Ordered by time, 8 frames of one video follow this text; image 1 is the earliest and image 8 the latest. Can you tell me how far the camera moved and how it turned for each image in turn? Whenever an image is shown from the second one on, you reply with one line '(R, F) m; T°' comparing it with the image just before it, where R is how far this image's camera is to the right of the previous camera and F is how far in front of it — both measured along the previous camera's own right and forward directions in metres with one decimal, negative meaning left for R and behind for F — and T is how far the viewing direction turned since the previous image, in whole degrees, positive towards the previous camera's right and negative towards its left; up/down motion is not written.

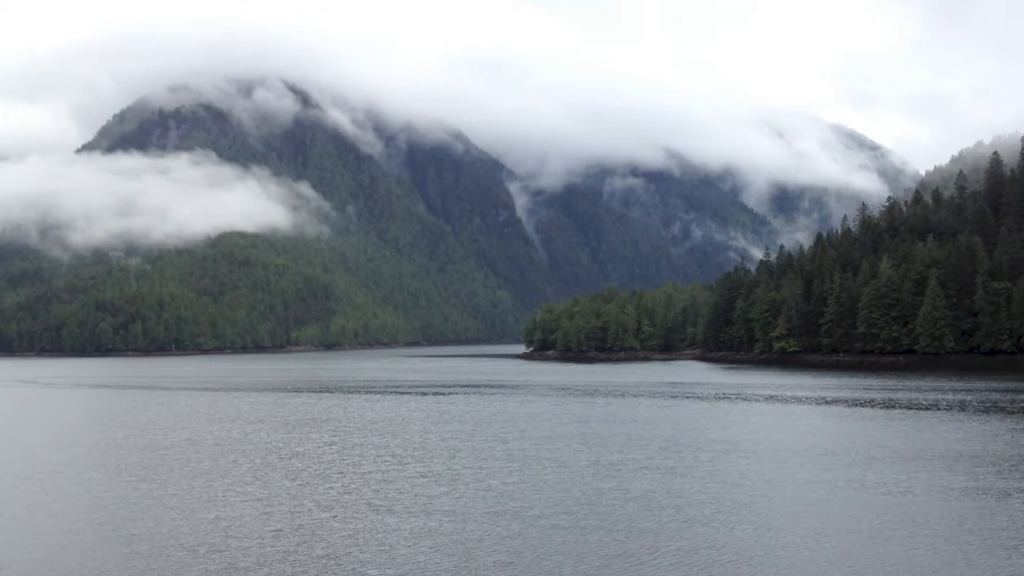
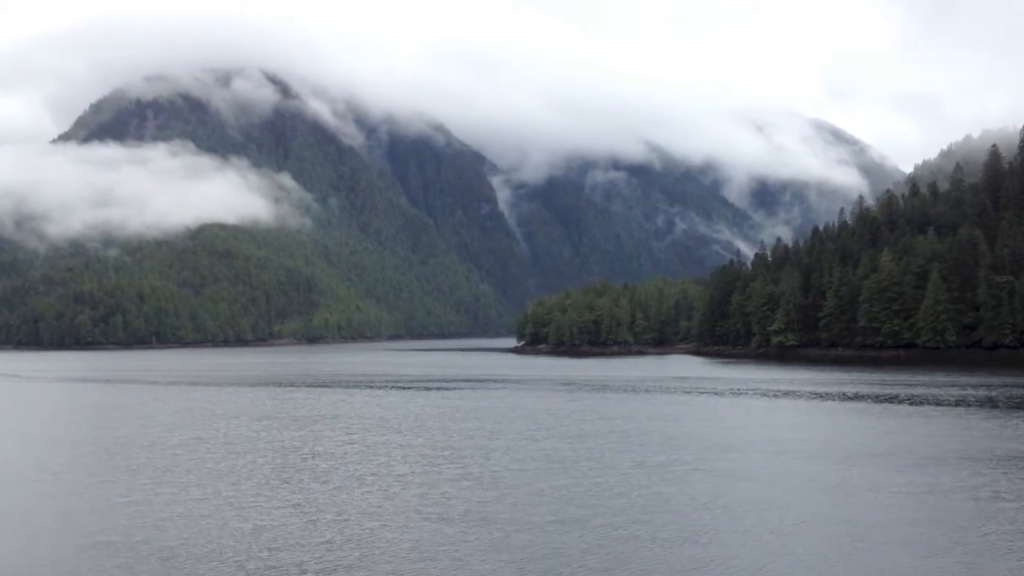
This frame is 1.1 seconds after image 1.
(-2.6, +2.9) m; +1°
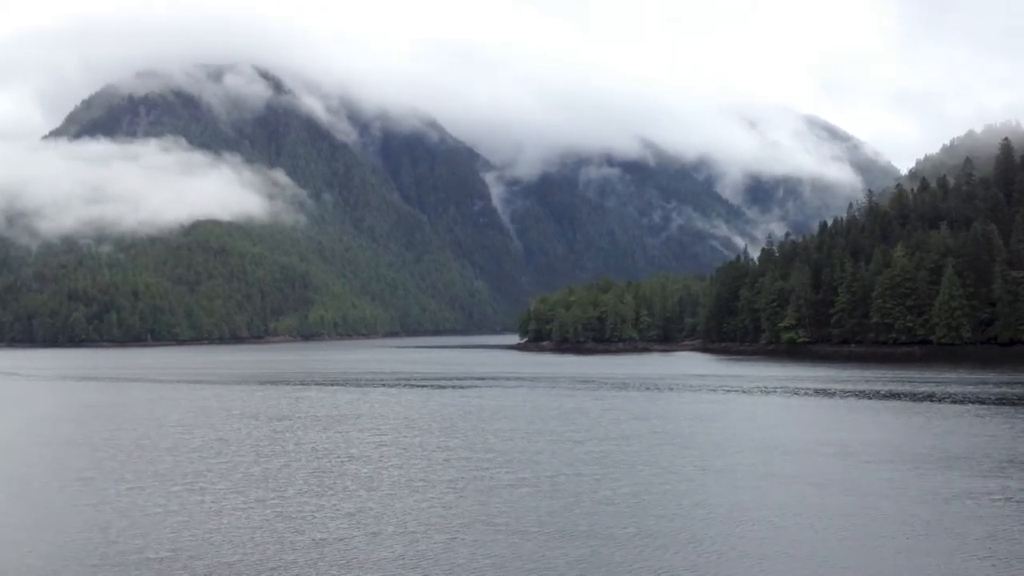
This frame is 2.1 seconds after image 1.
(-2.4, +2.6) m; +1°
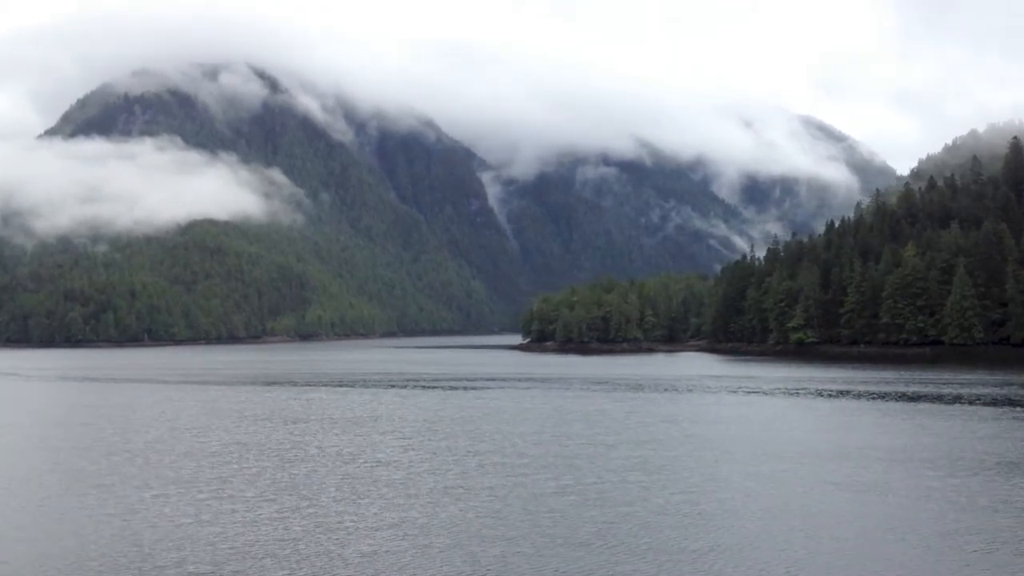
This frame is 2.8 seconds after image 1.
(-1.7, +1.9) m; 0°
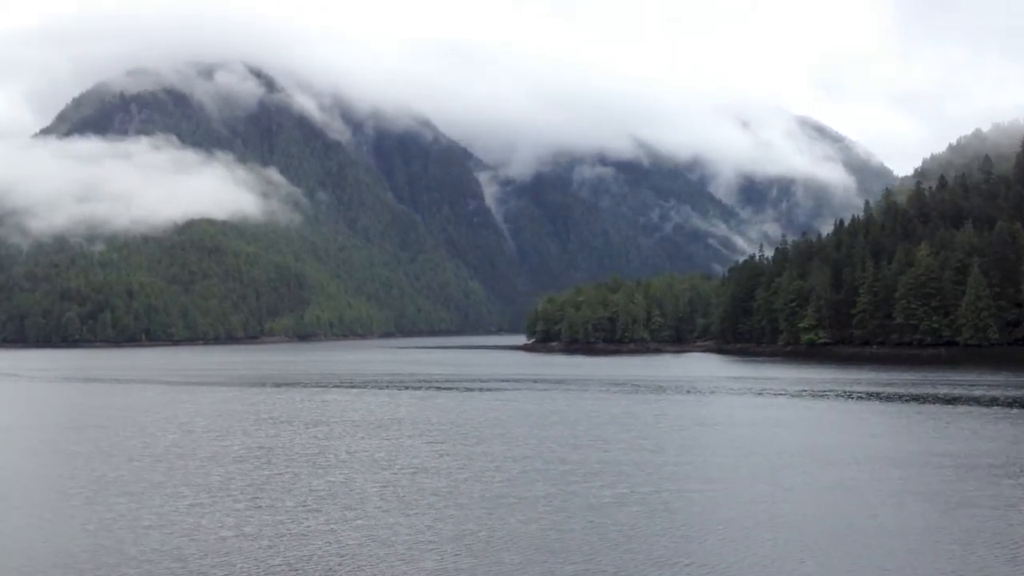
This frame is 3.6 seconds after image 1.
(-2.0, +2.1) m; 0°
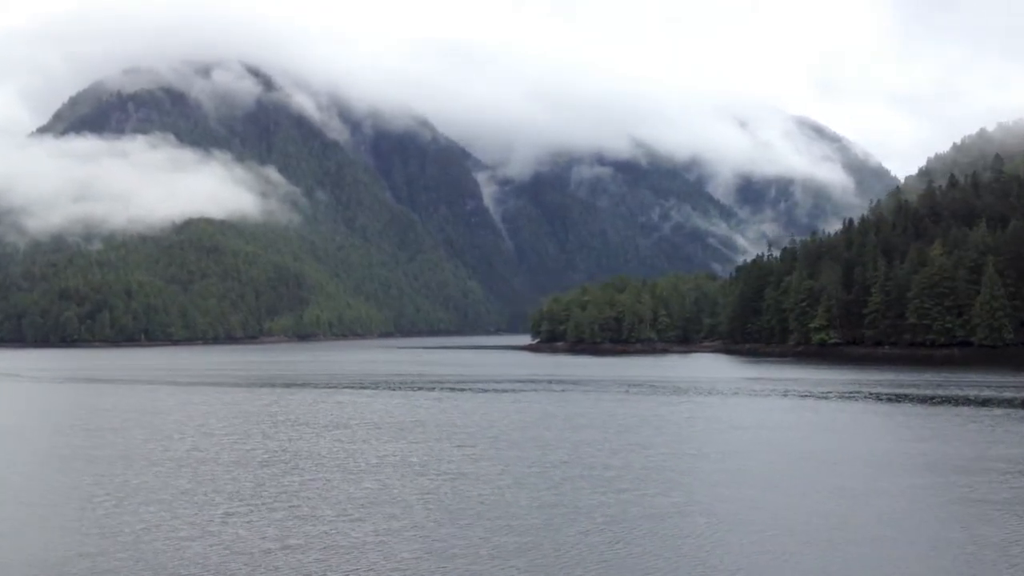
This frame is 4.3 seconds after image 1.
(-1.8, +1.9) m; 0°
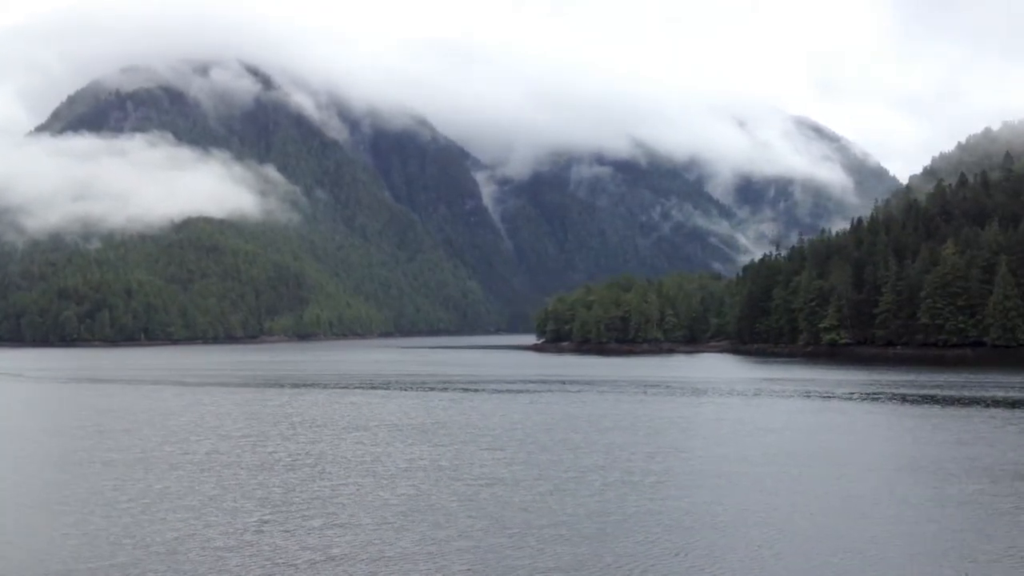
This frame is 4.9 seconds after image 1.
(-1.5, +1.5) m; 0°
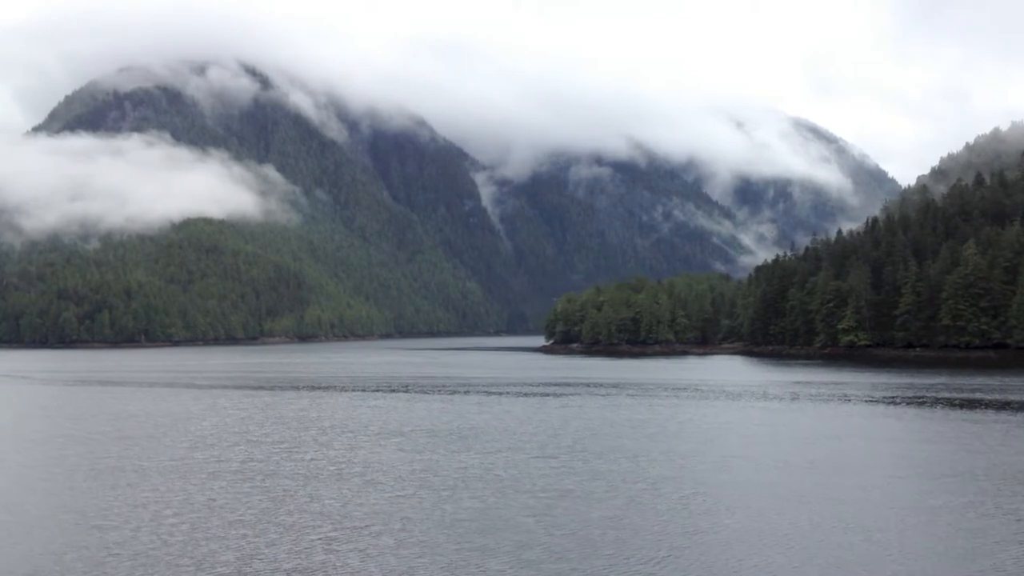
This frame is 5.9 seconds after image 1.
(-2.5, +2.6) m; 0°
